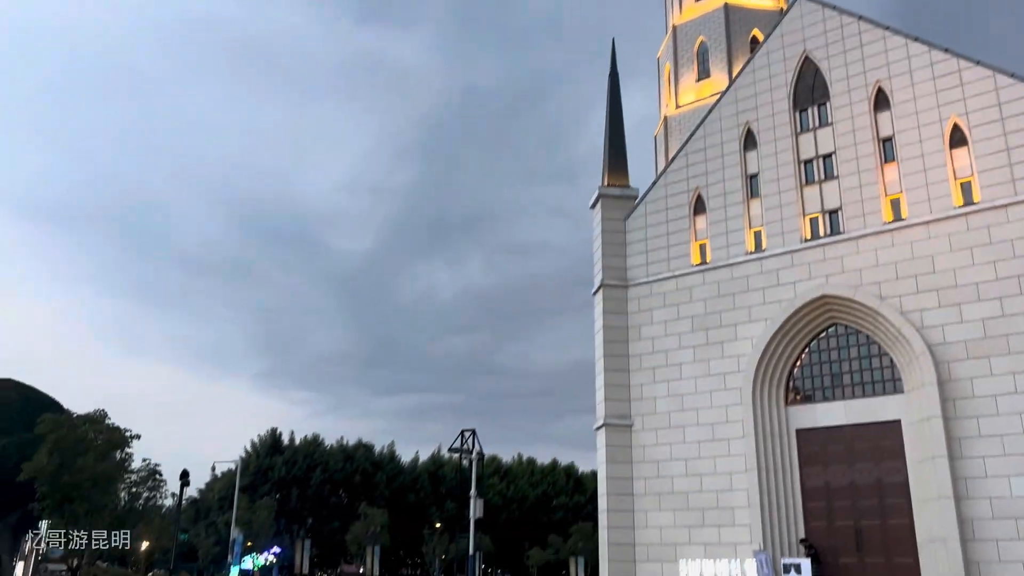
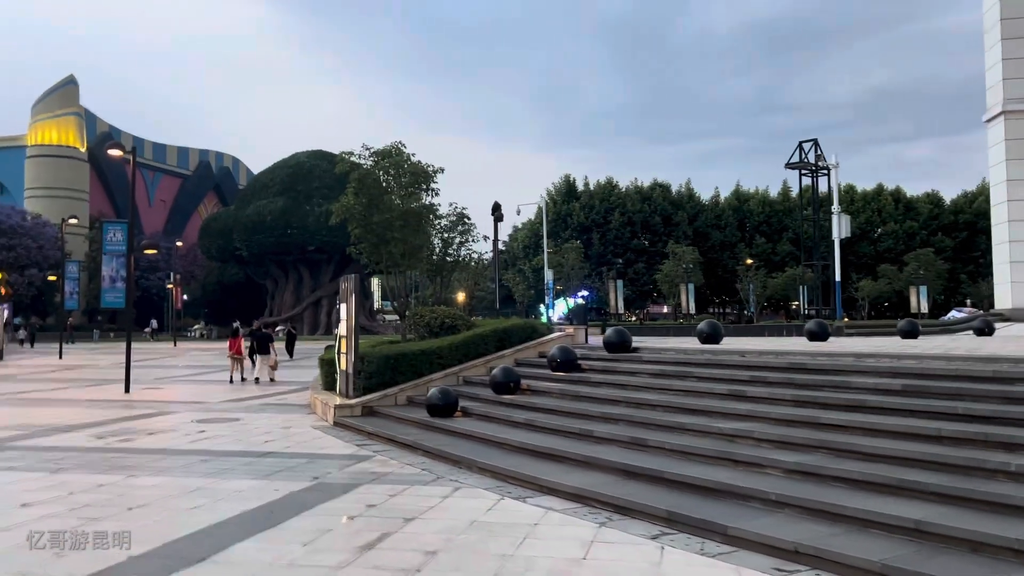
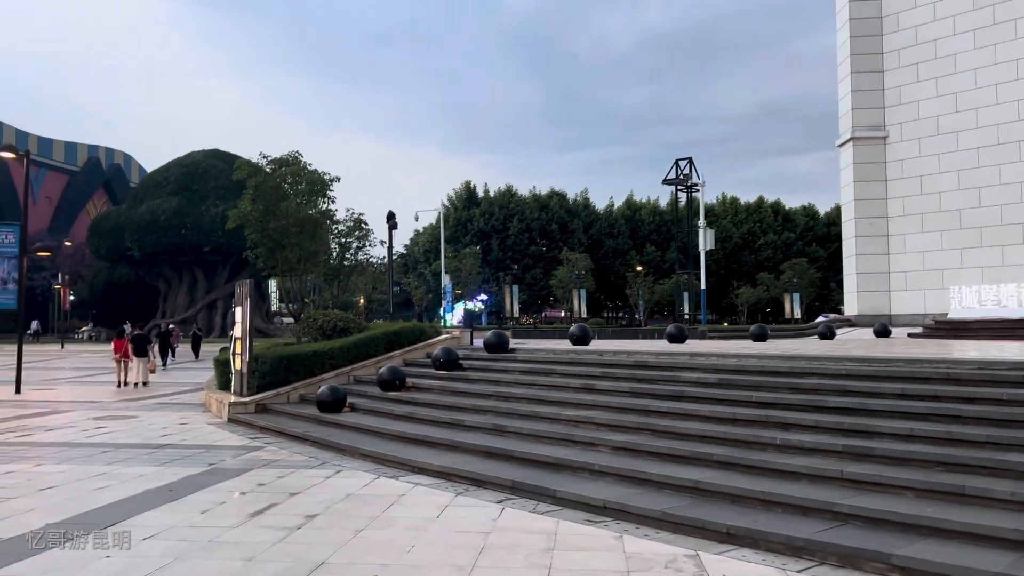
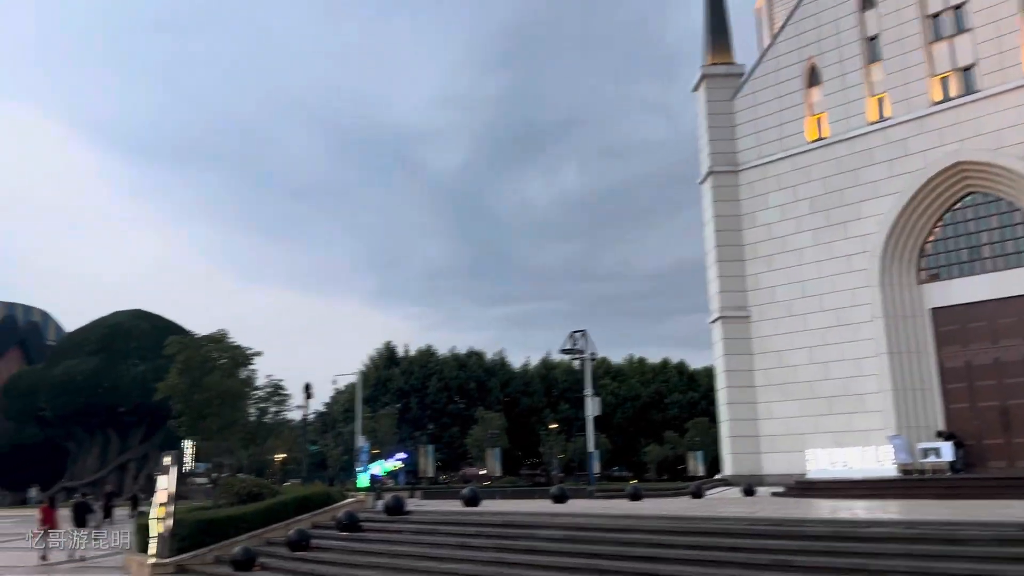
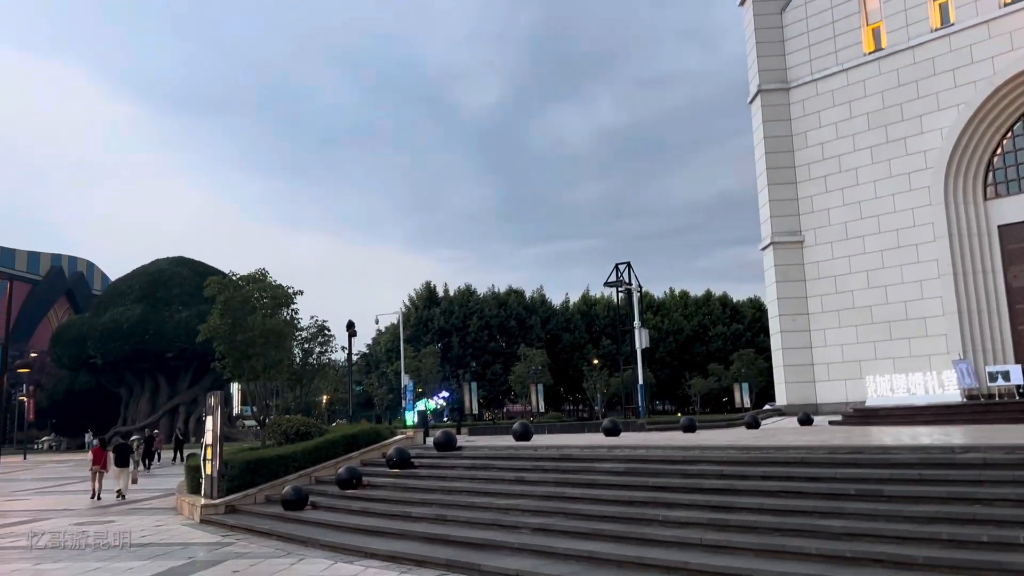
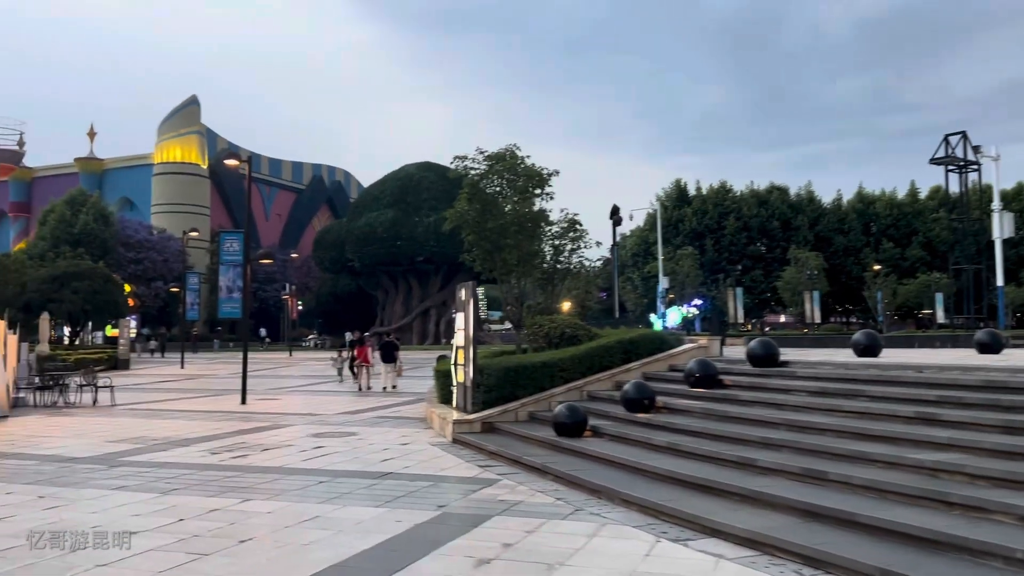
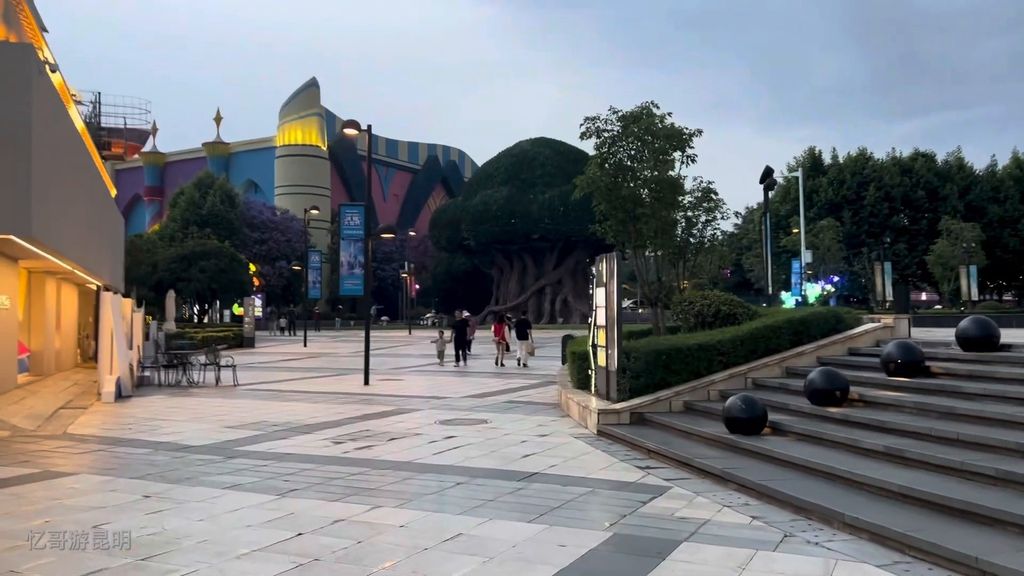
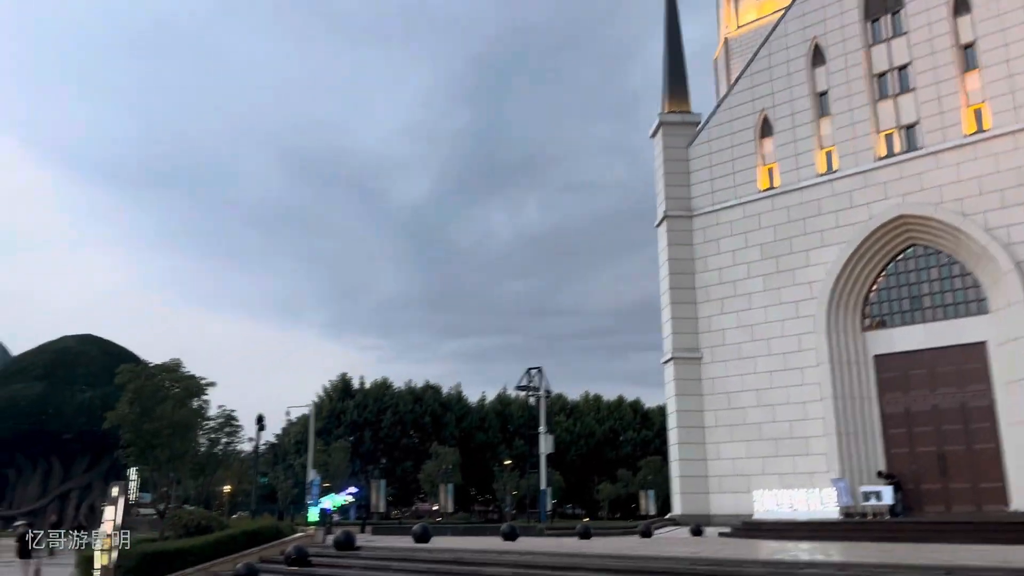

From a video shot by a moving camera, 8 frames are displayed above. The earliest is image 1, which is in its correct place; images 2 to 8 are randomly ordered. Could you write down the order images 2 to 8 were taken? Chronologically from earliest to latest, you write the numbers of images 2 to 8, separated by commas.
8, 4, 5, 3, 2, 6, 7
